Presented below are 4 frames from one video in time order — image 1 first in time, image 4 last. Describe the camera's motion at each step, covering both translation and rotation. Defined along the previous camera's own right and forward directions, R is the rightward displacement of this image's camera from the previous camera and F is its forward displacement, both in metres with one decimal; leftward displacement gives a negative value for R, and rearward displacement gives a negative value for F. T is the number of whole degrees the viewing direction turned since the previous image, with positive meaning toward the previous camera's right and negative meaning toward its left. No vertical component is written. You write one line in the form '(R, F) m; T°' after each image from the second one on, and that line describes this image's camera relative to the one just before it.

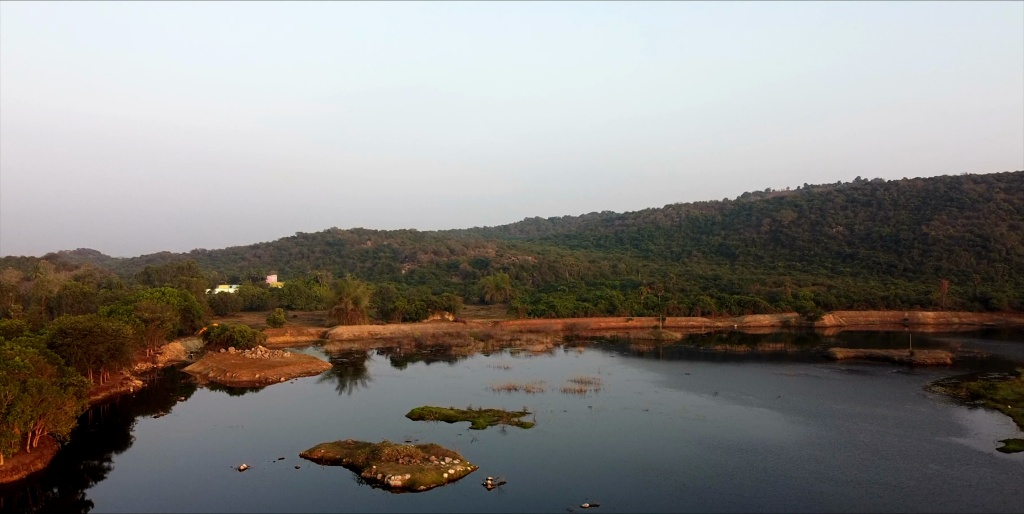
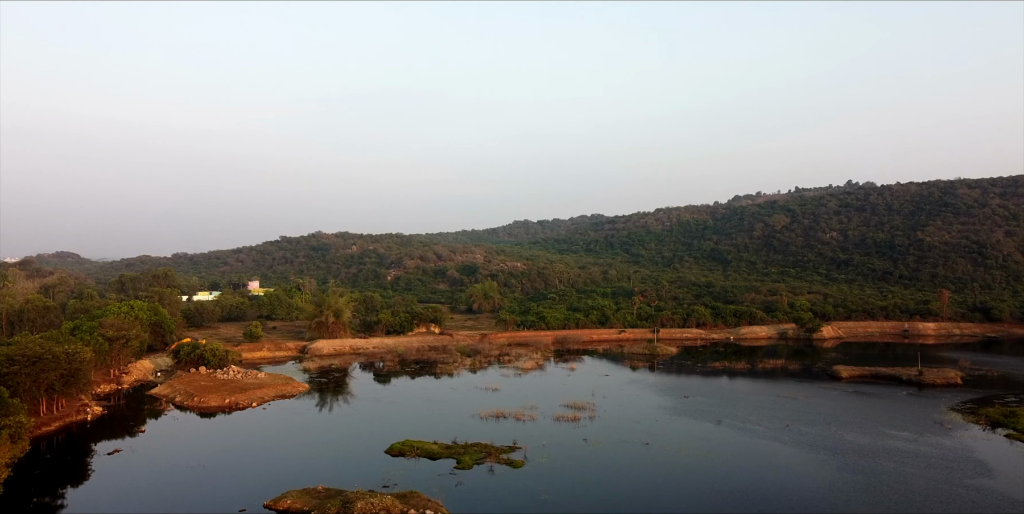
(0.0, +1.9) m; +1°
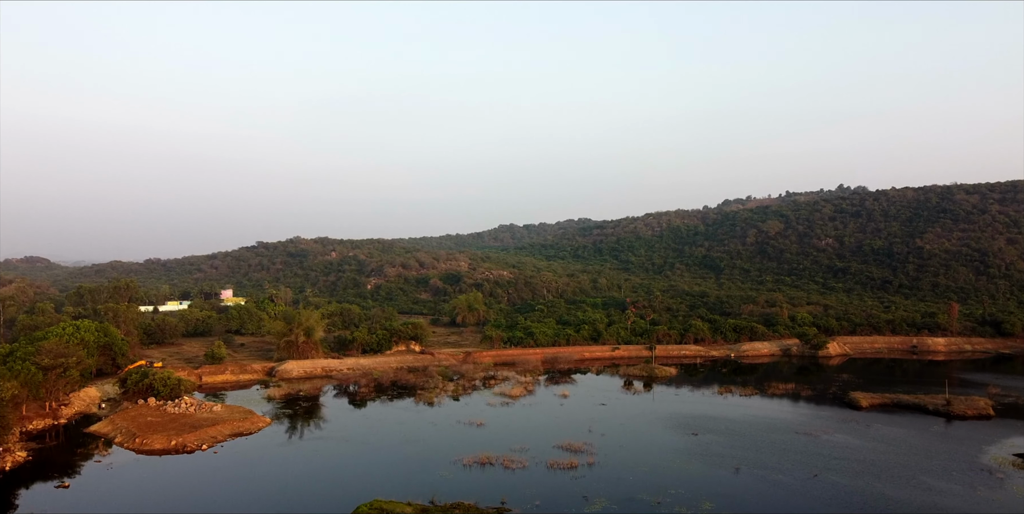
(-0.1, +3.3) m; +1°
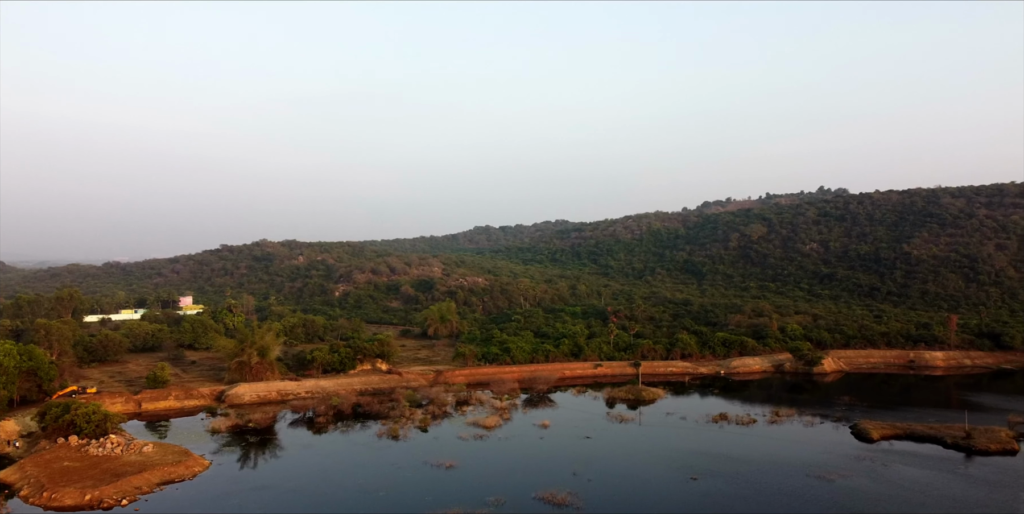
(+0.1, +3.3) m; +2°
